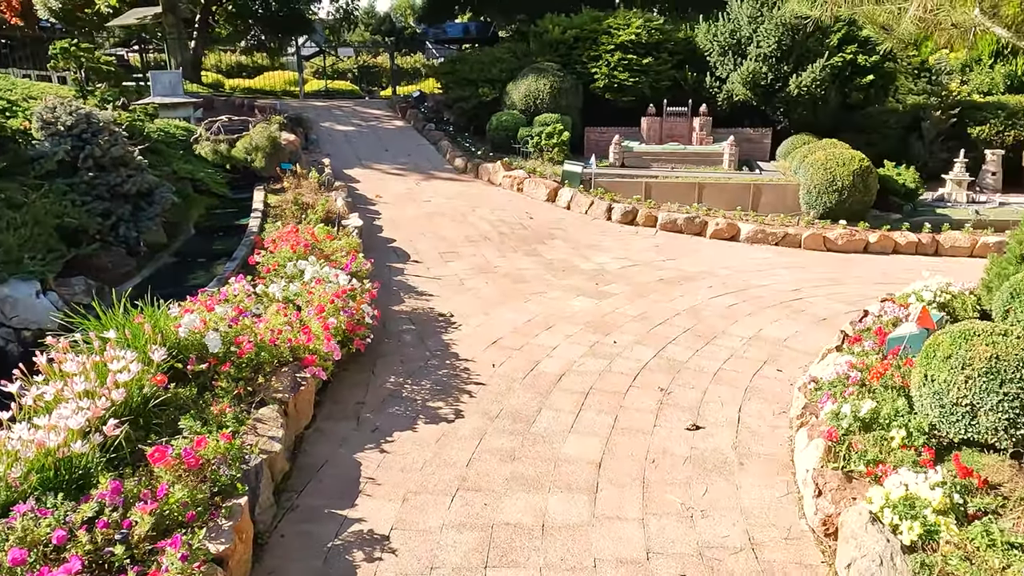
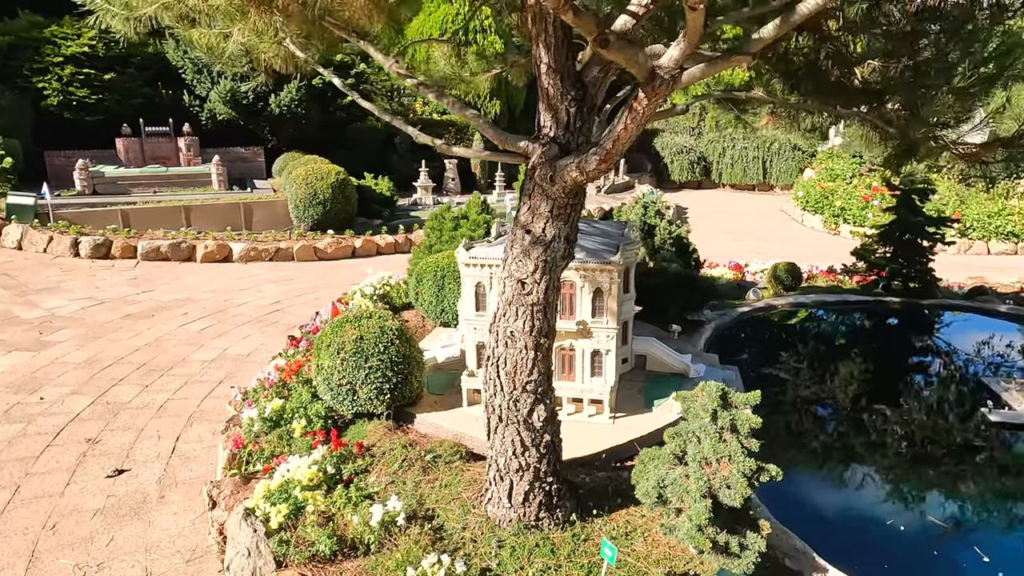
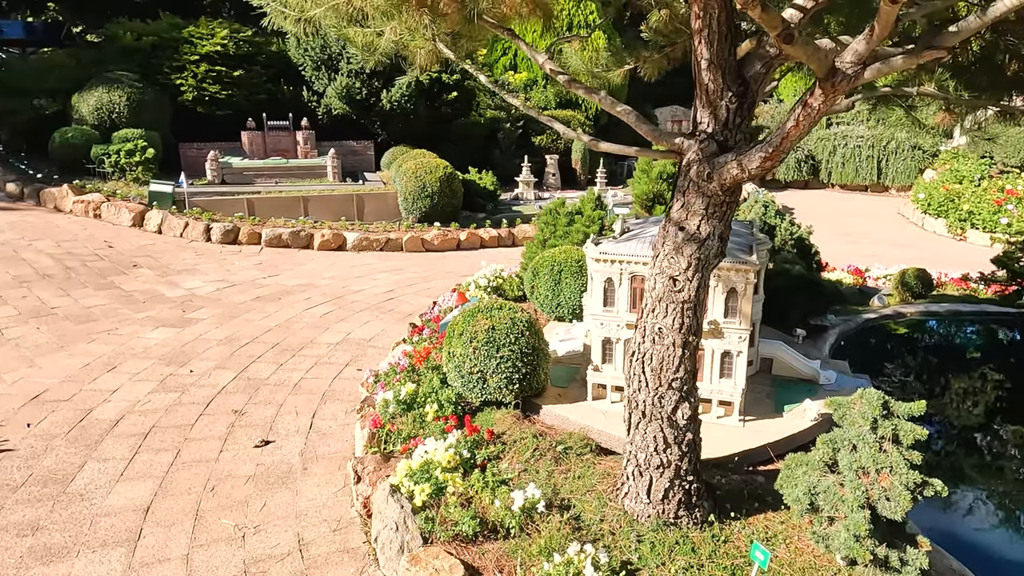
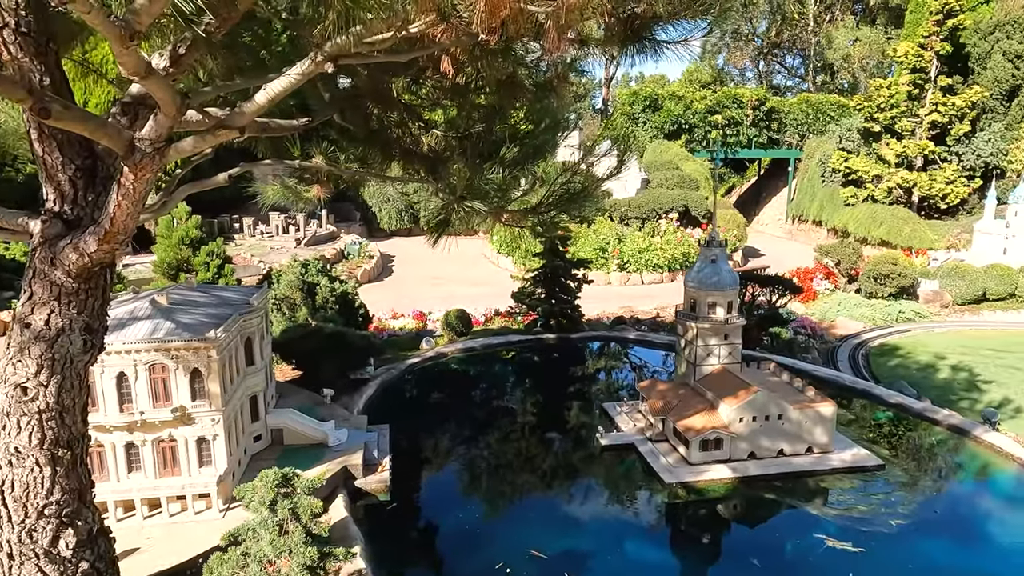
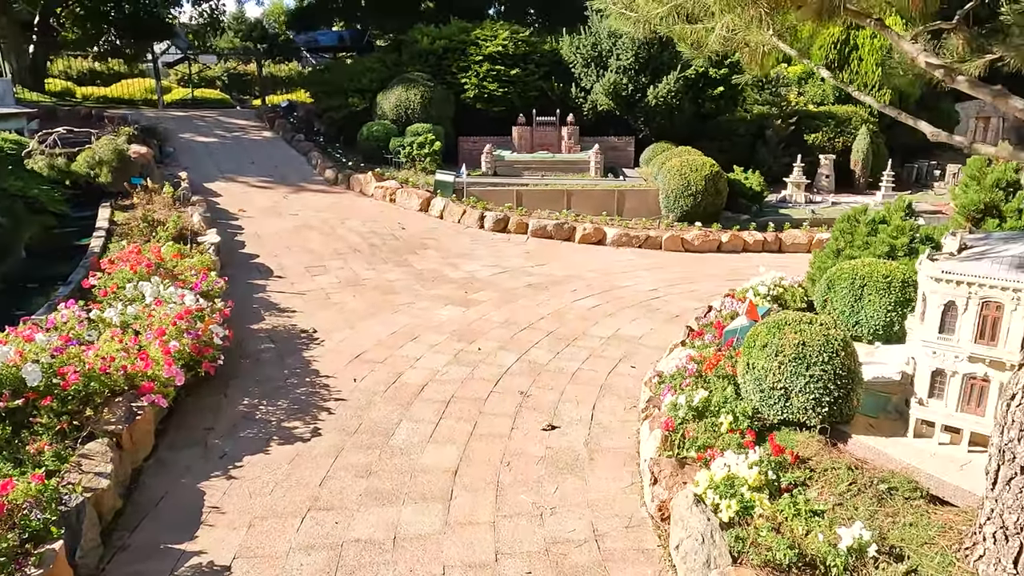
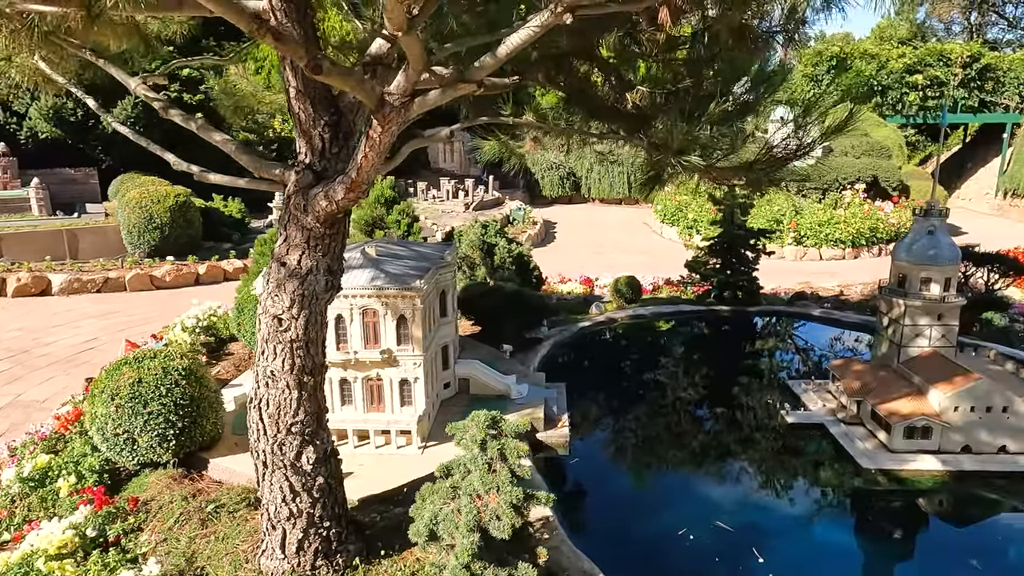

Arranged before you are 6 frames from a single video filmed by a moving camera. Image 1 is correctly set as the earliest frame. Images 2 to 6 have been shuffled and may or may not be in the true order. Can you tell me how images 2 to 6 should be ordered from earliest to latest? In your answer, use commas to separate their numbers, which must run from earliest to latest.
5, 3, 2, 6, 4
